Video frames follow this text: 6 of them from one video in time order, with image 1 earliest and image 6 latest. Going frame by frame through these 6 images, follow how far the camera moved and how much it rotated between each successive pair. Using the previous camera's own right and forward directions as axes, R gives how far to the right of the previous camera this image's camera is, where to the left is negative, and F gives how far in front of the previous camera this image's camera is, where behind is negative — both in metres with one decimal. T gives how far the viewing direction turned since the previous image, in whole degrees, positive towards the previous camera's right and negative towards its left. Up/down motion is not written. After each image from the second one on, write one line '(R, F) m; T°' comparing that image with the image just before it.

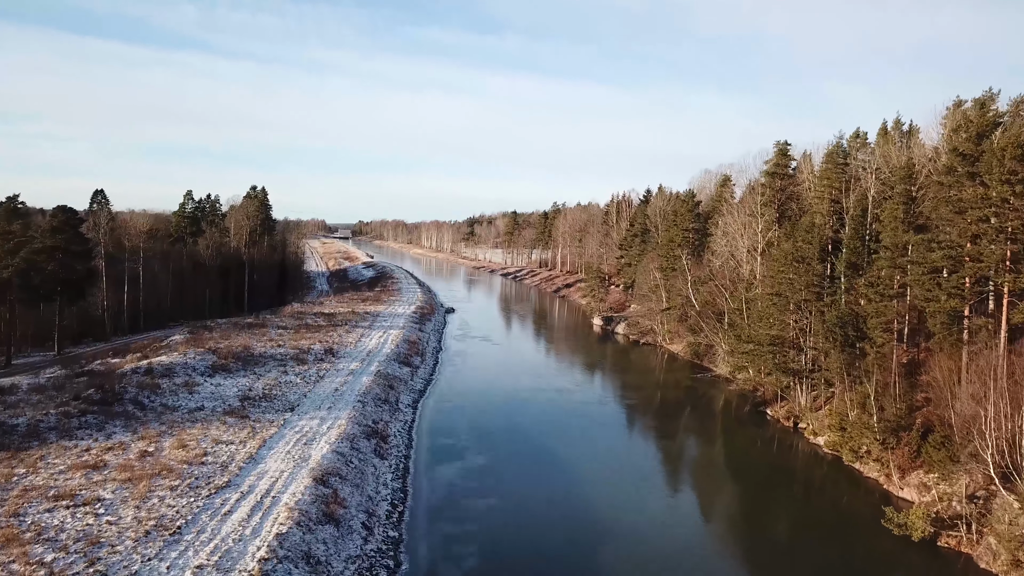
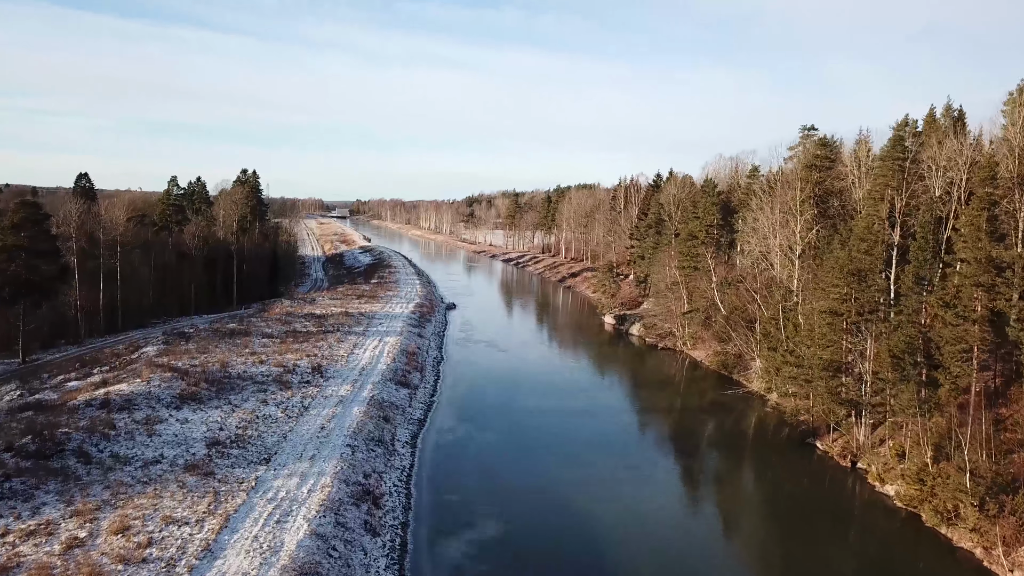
(-0.3, +3.3) m; 0°
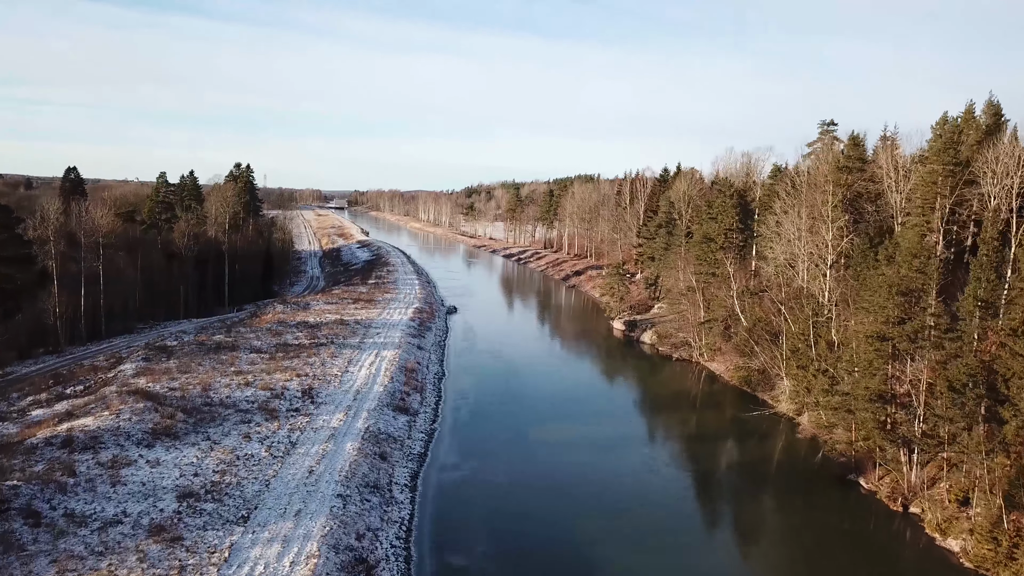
(-0.2, +2.2) m; 0°
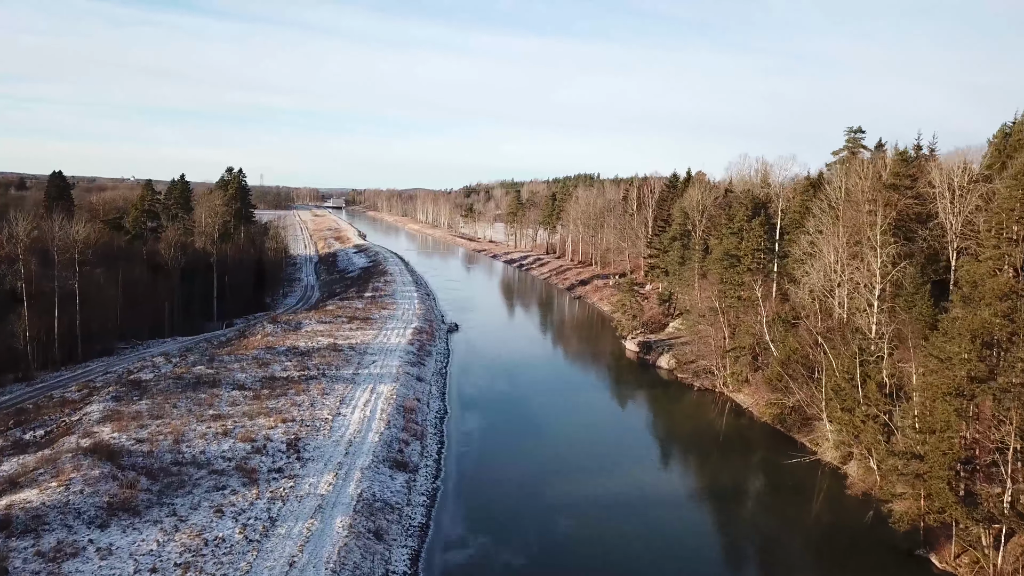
(-0.3, +2.8) m; 0°
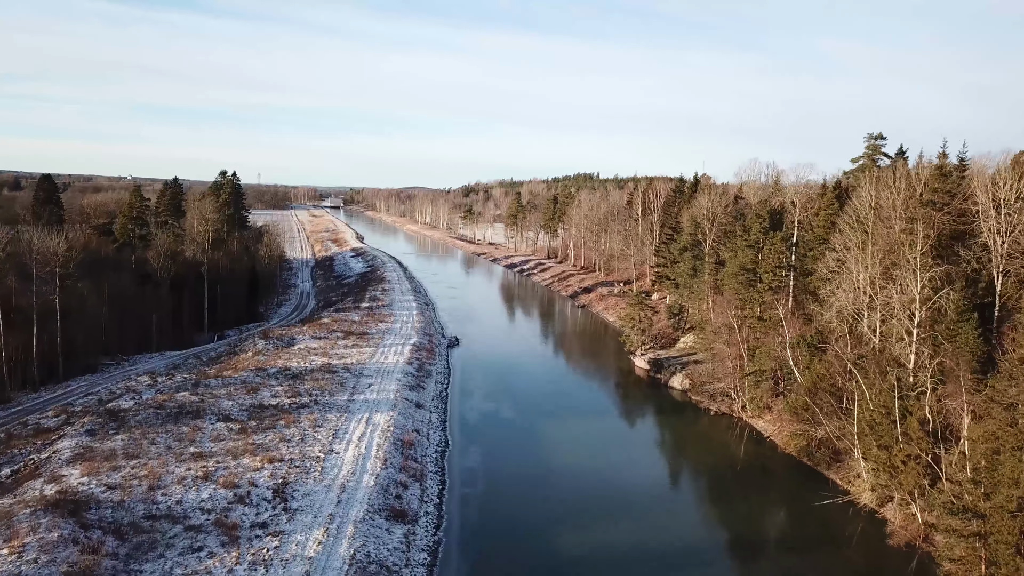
(-0.2, +1.9) m; 0°
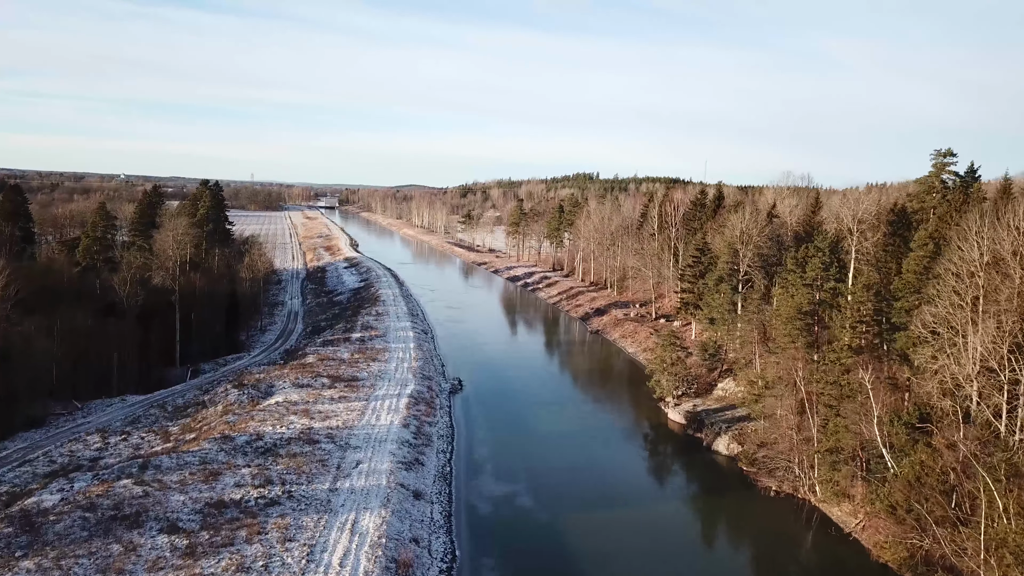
(-0.6, +5.3) m; 0°
